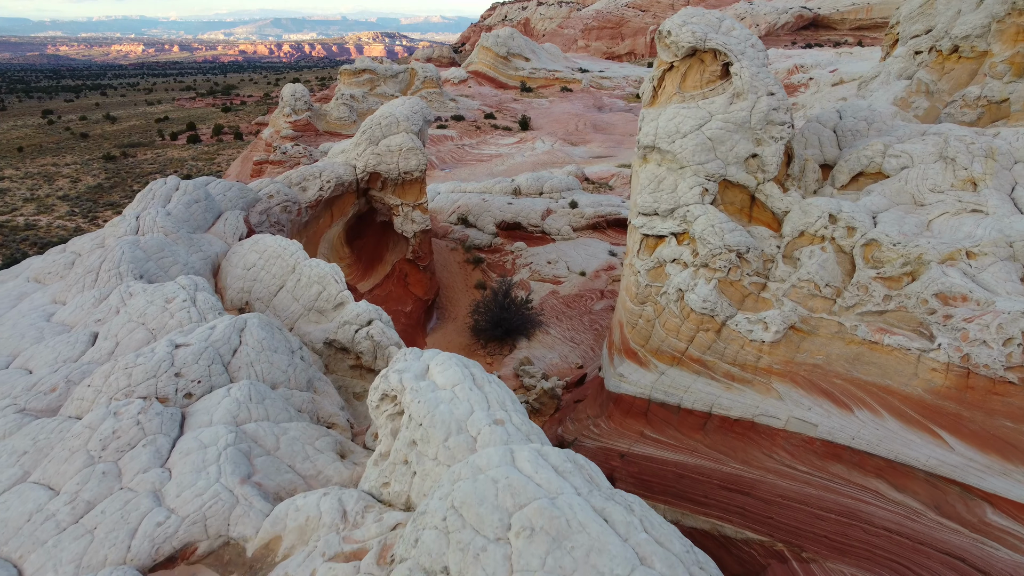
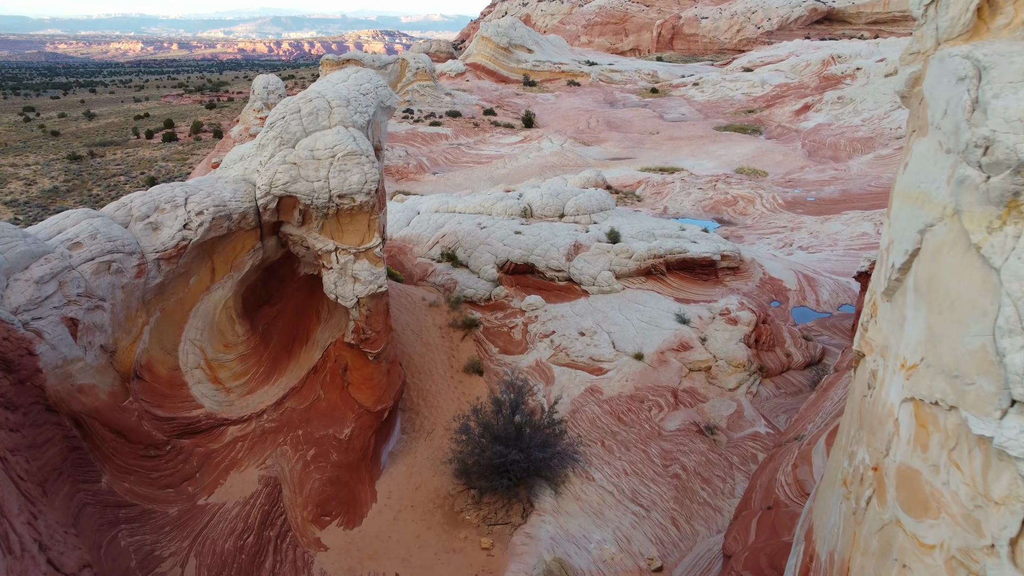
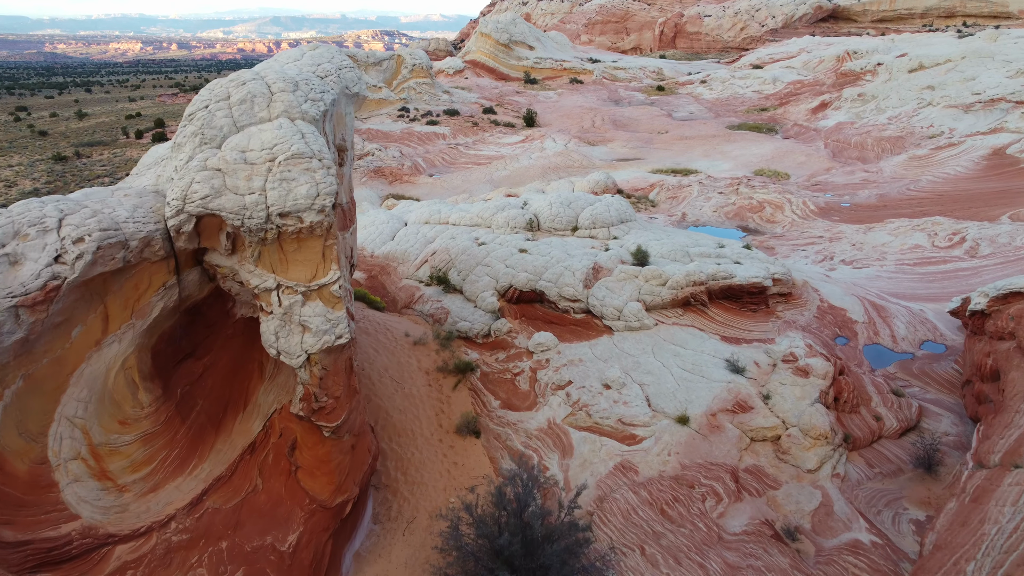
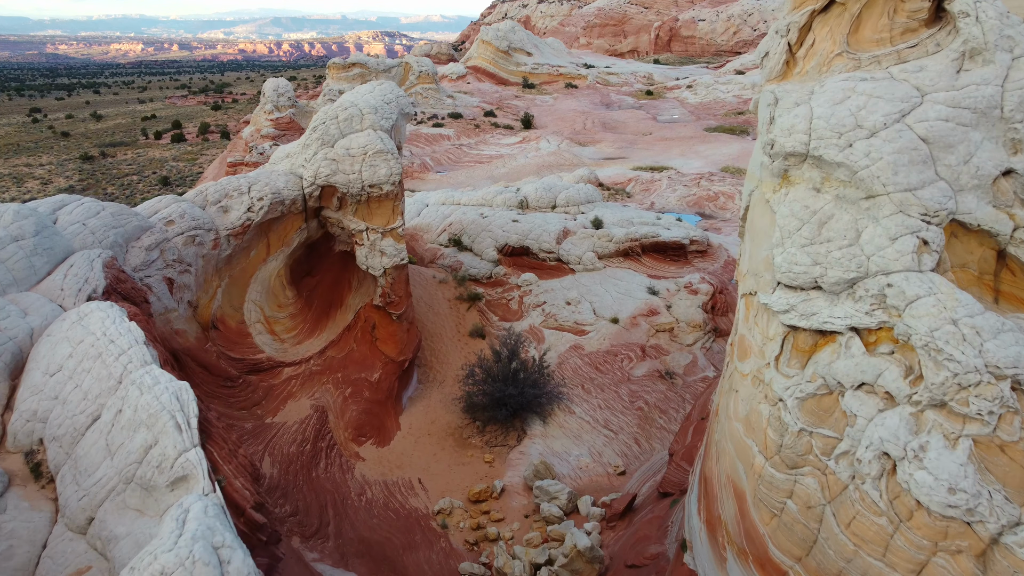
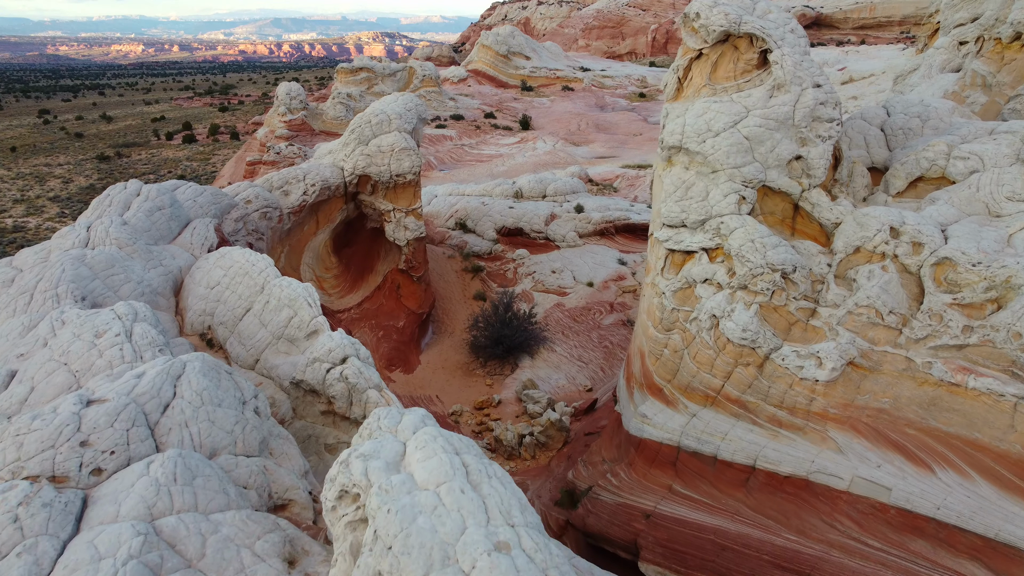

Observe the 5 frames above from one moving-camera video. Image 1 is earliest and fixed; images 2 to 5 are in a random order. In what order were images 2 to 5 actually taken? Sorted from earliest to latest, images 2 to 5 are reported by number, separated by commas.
5, 4, 2, 3
